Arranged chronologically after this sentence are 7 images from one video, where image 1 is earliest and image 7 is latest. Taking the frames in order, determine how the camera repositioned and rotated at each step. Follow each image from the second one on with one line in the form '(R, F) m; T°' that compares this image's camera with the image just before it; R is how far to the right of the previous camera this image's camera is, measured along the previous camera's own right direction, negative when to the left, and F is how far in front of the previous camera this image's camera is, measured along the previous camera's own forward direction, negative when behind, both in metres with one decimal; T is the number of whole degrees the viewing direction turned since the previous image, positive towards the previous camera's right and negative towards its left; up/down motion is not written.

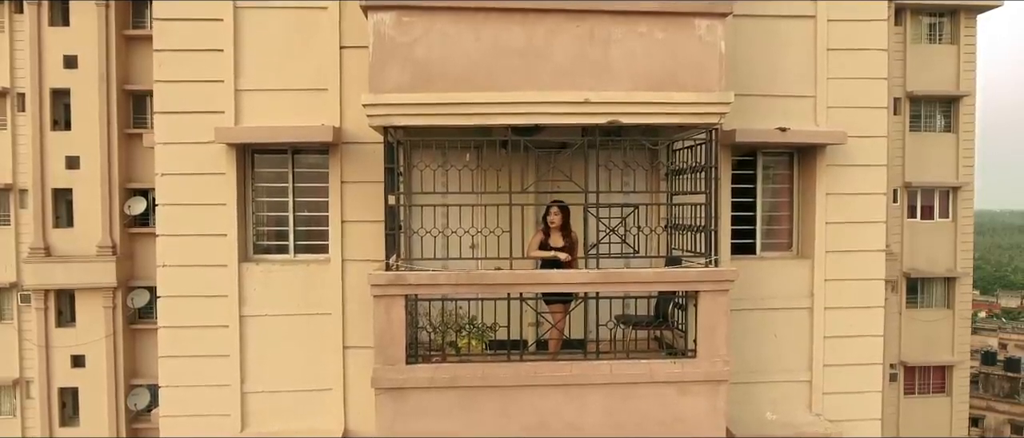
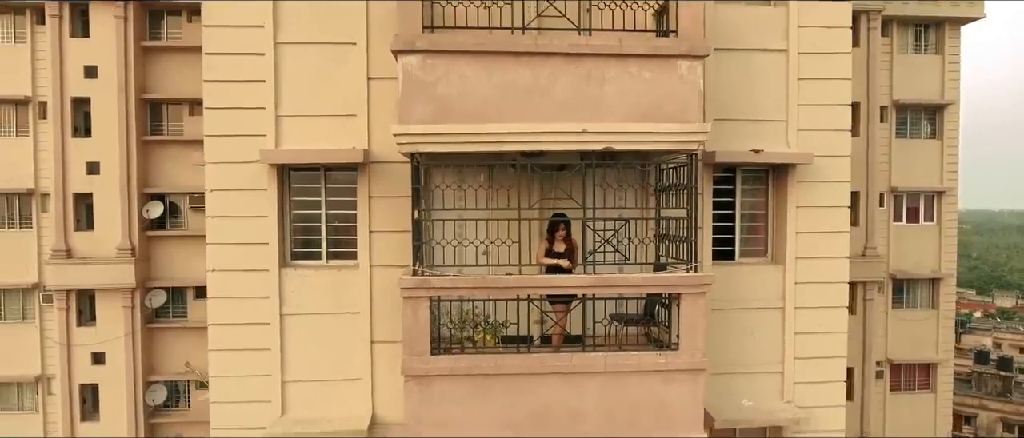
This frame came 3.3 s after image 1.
(-0.1, -0.6) m; 0°
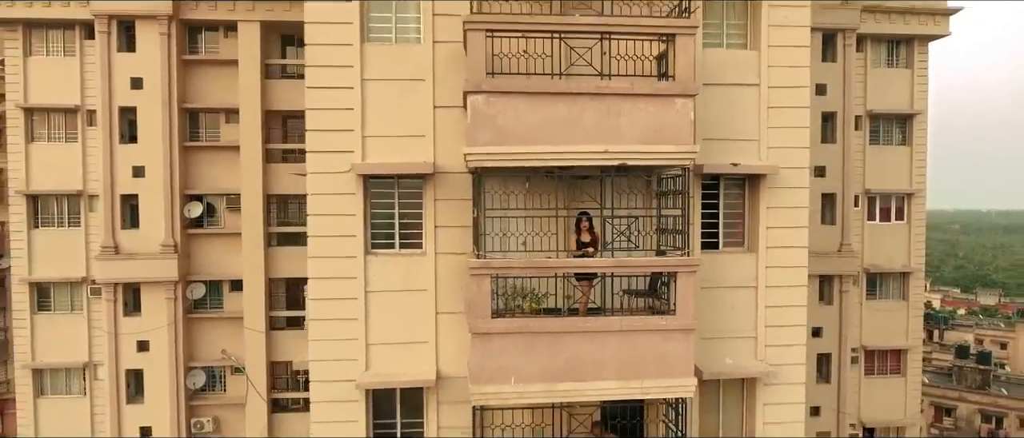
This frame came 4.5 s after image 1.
(-0.4, -1.3) m; +1°
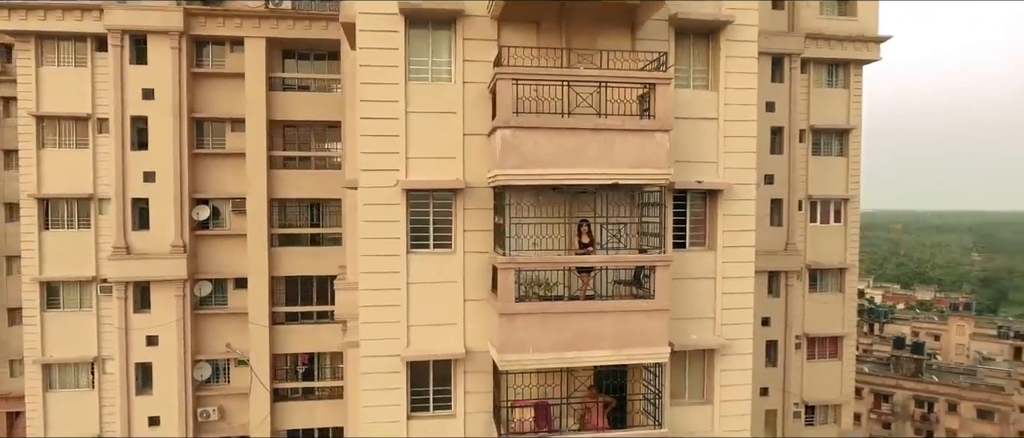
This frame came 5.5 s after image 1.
(-0.6, -1.5) m; +4°
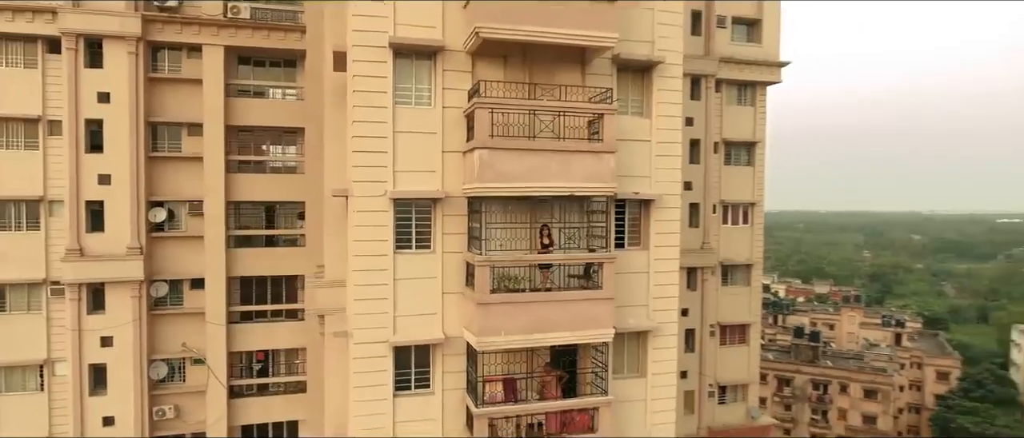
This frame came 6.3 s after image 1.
(-0.7, -1.4) m; +7°
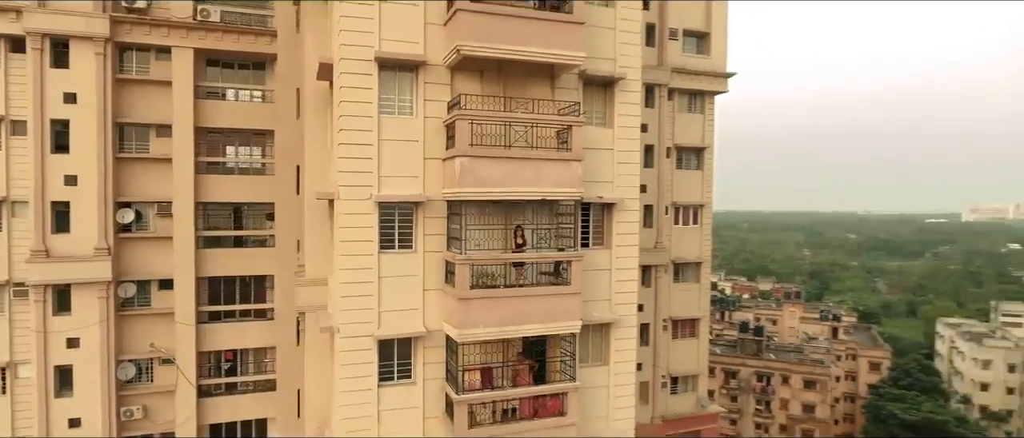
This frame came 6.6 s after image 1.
(-0.4, -0.8) m; +4°
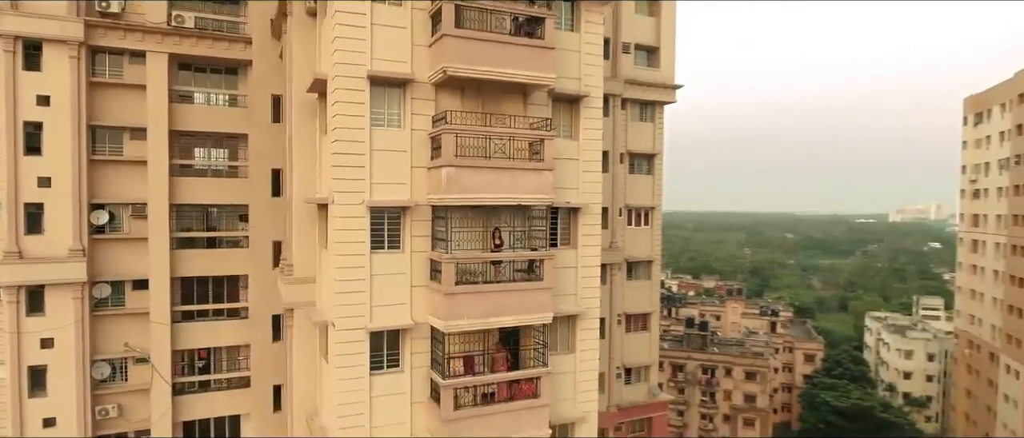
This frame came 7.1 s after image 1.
(-0.5, -1.1) m; +5°
